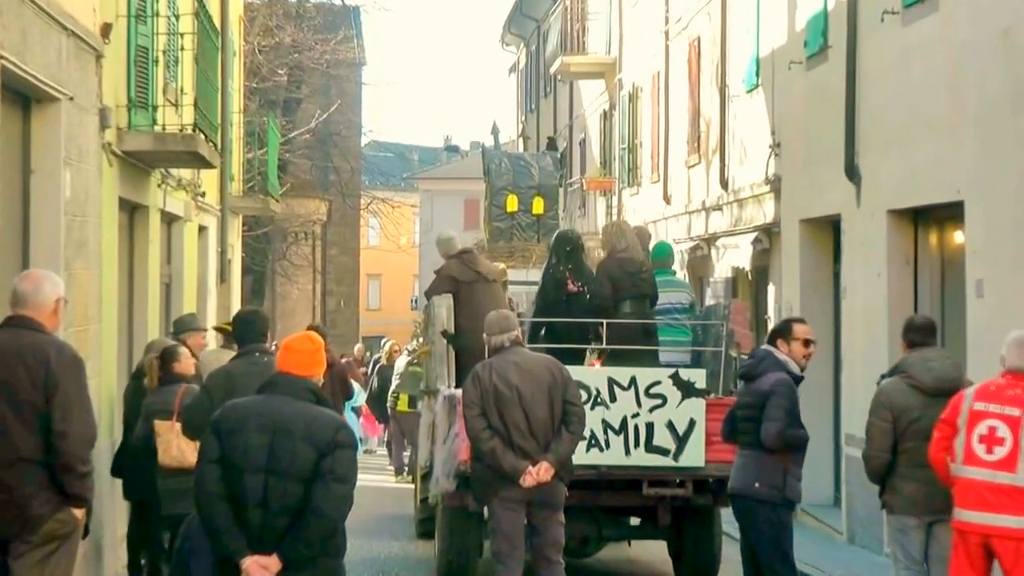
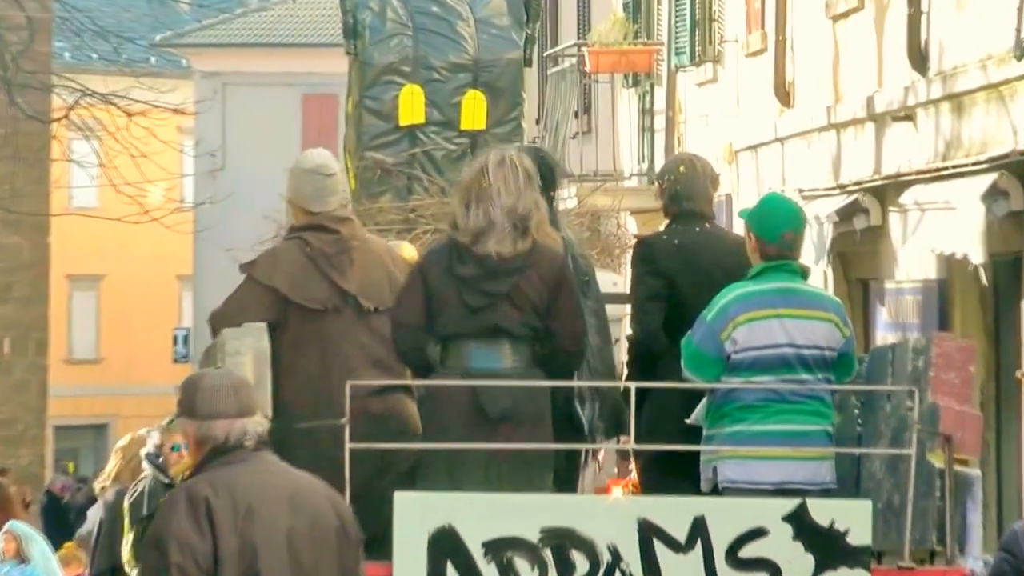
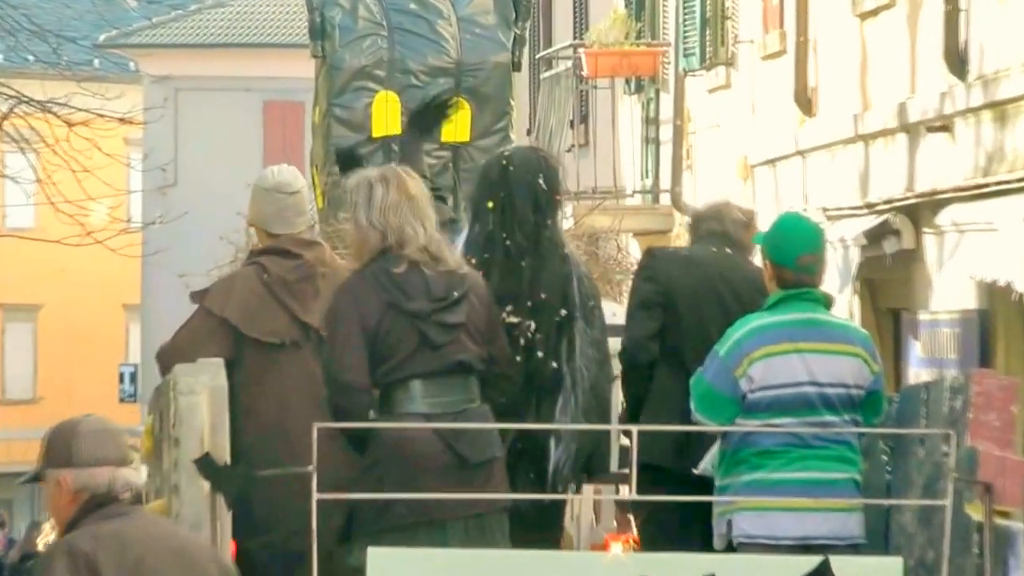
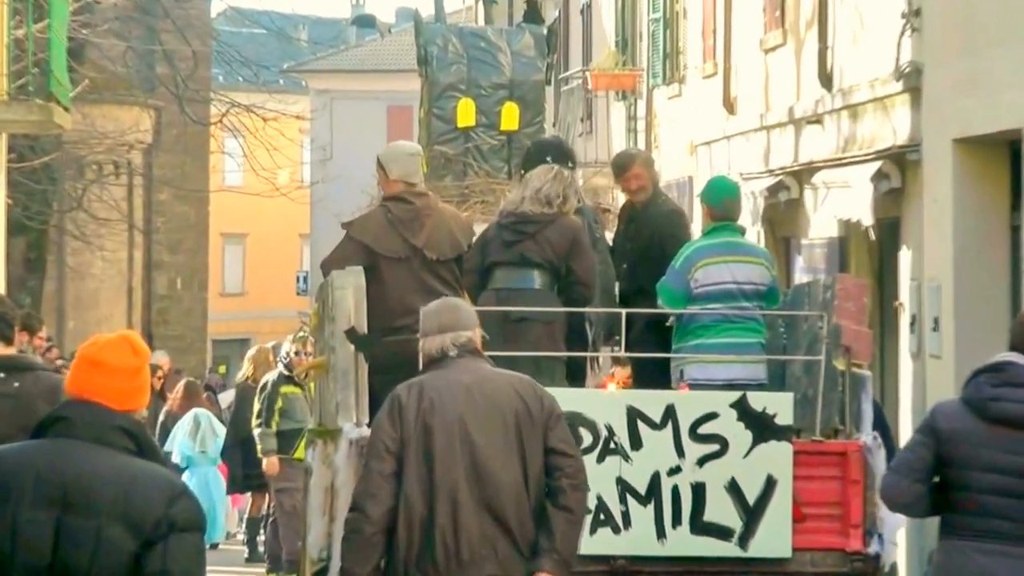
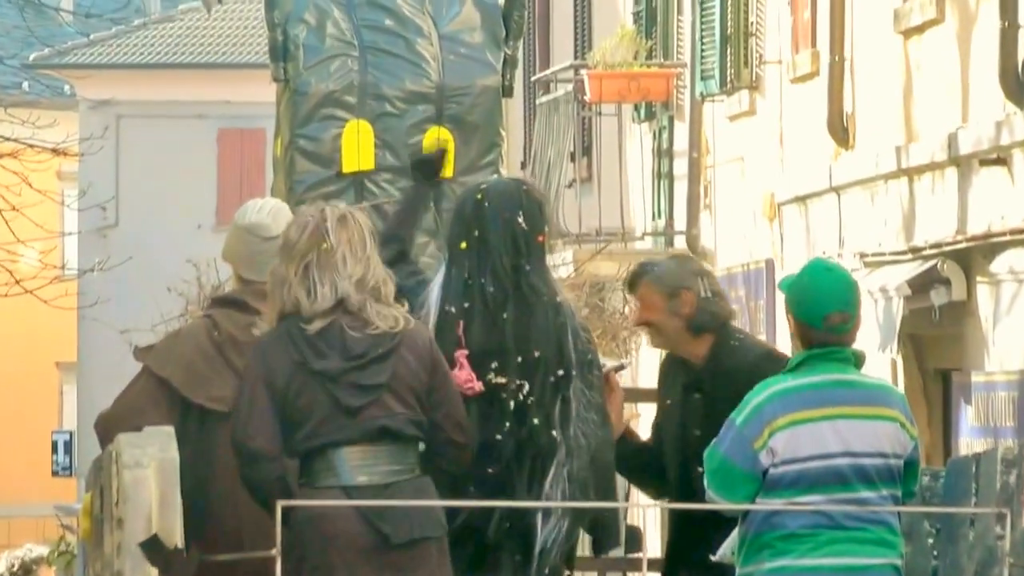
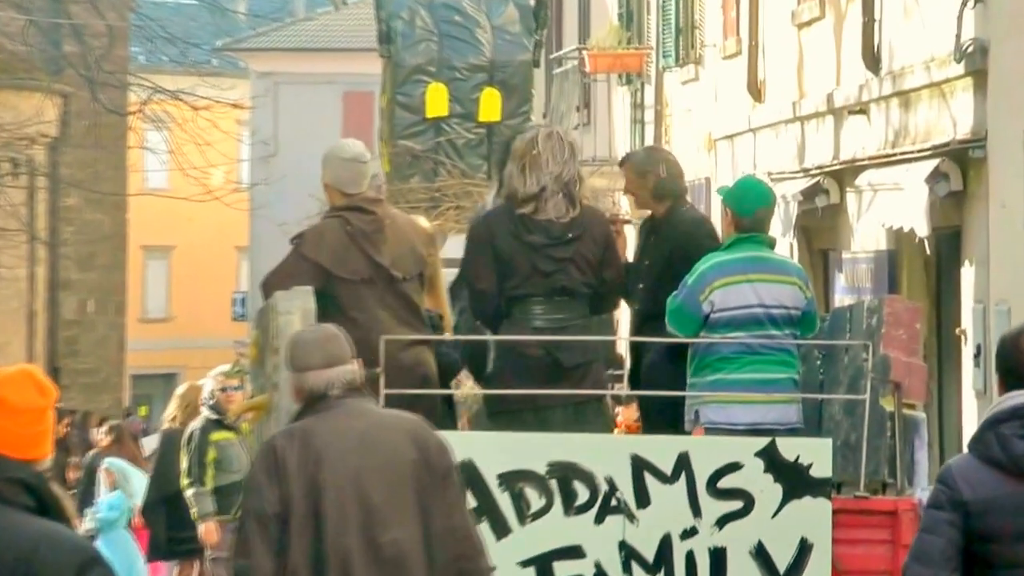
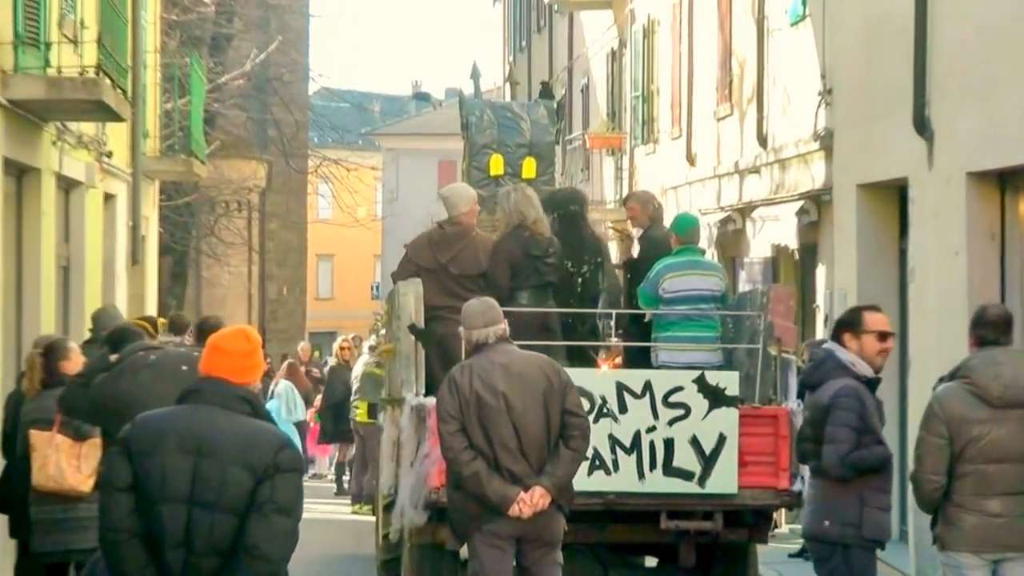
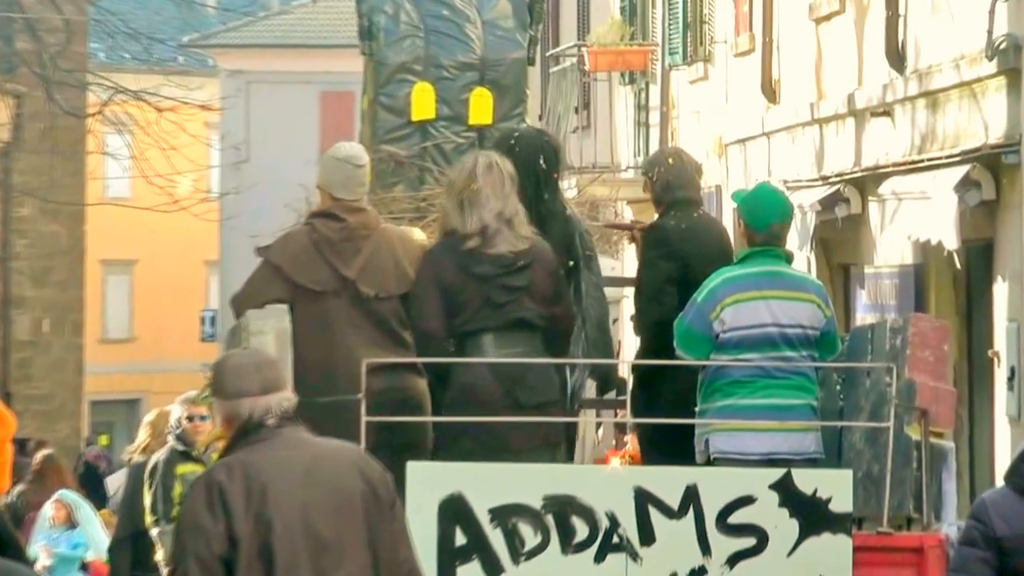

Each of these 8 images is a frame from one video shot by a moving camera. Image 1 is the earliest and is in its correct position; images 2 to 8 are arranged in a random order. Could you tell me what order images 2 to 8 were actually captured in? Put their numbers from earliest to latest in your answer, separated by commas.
7, 4, 6, 8, 2, 3, 5
